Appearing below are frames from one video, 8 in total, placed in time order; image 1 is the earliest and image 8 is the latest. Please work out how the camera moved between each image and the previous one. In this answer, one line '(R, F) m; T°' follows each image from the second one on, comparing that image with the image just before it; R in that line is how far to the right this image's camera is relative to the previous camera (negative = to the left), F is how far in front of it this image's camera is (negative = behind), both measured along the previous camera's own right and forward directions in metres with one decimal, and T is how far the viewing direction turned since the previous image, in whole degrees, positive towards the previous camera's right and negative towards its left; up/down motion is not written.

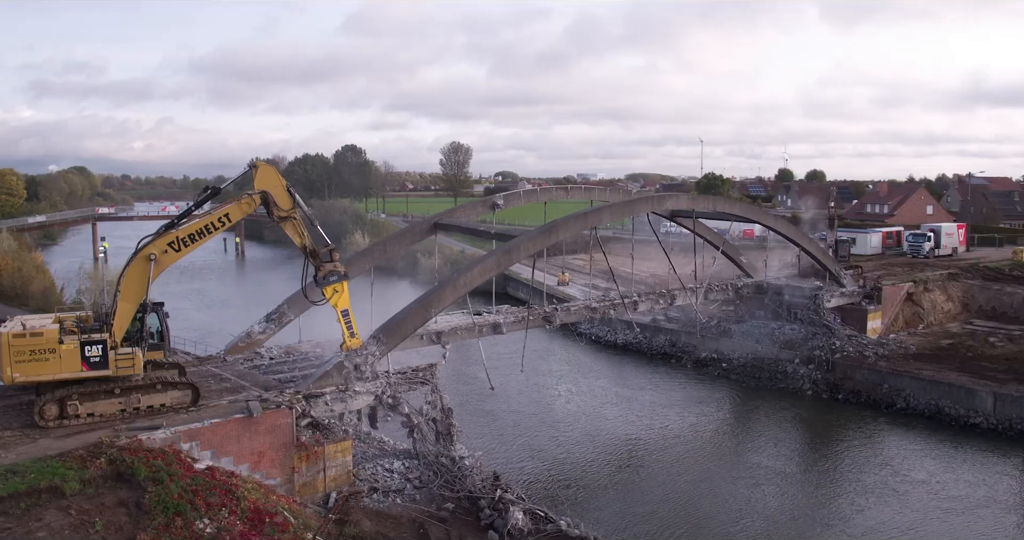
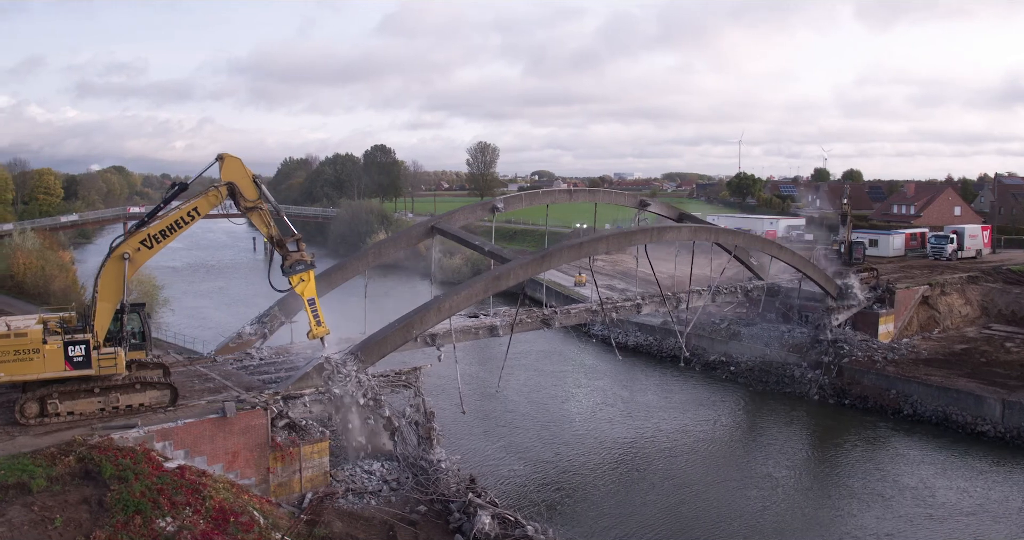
(+0.8, 0.0) m; -2°
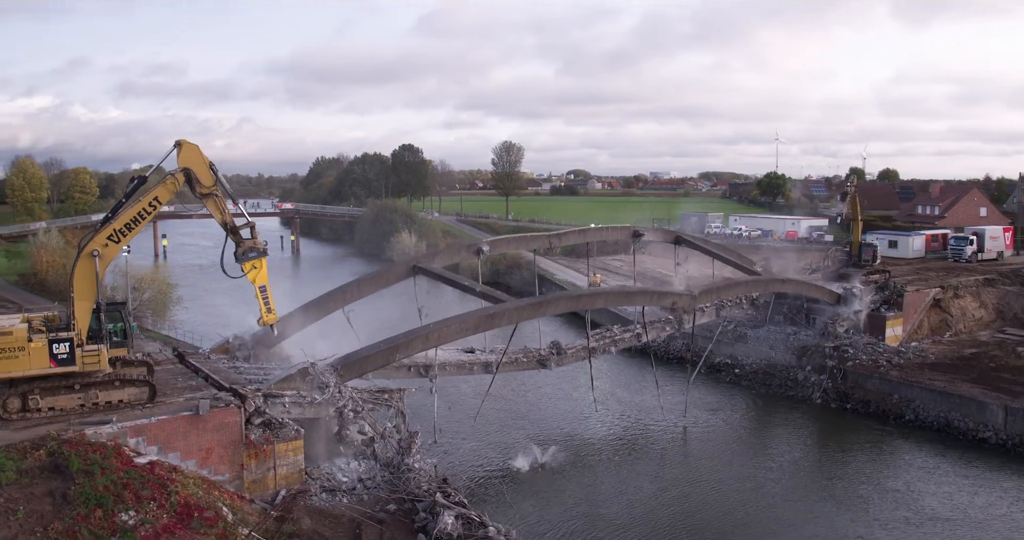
(+0.9, 0.0) m; -2°
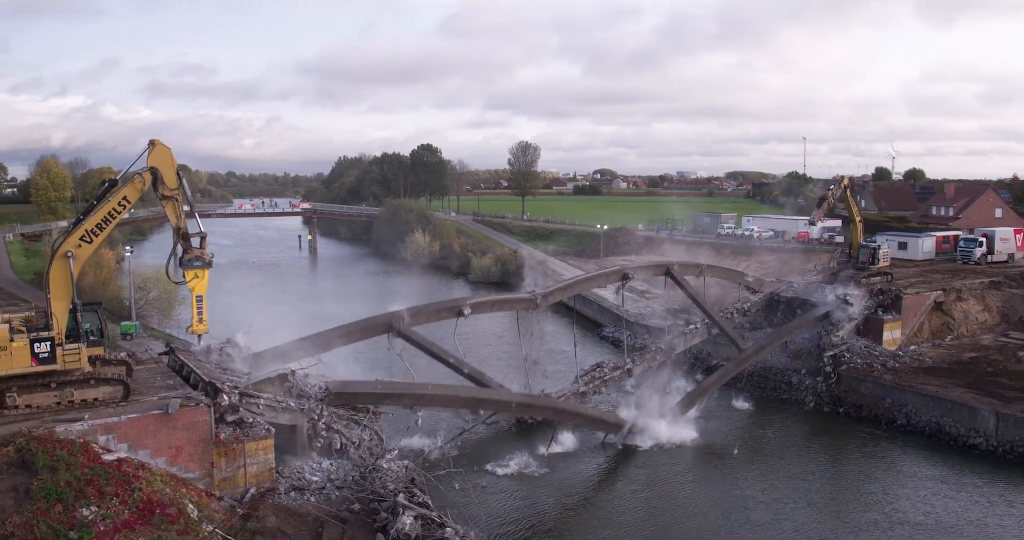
(+0.8, -0.1) m; -2°
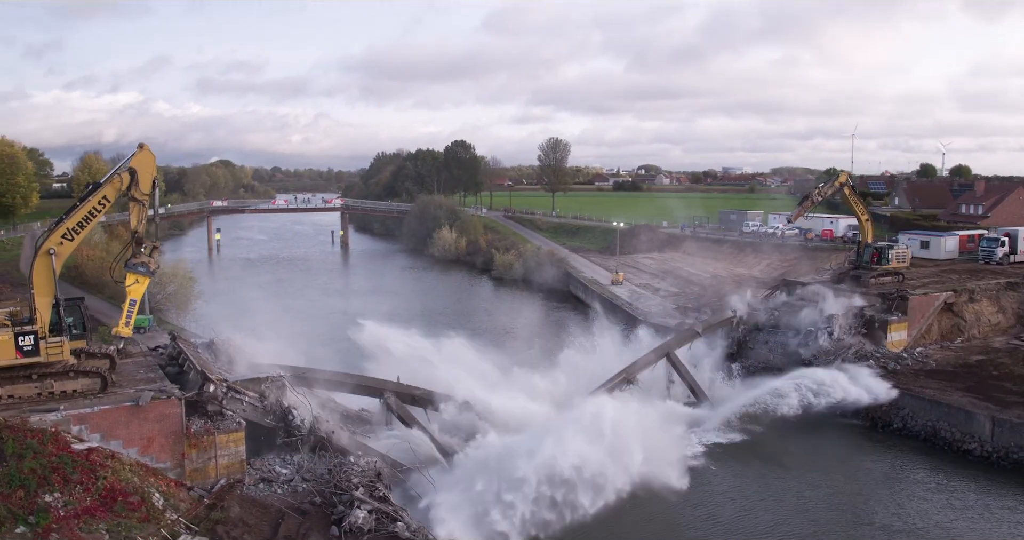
(+1.1, -0.1) m; -3°
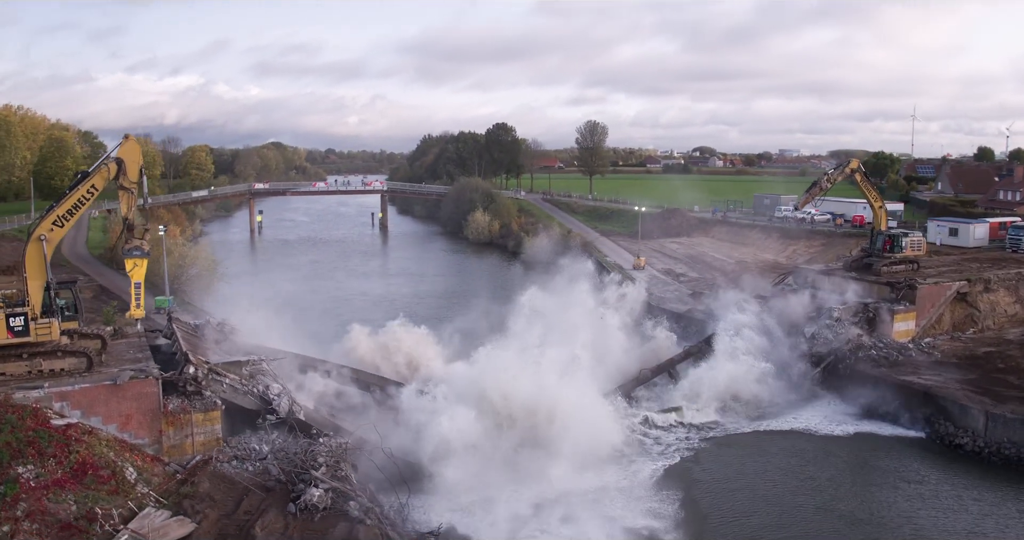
(+1.3, -0.1) m; -3°
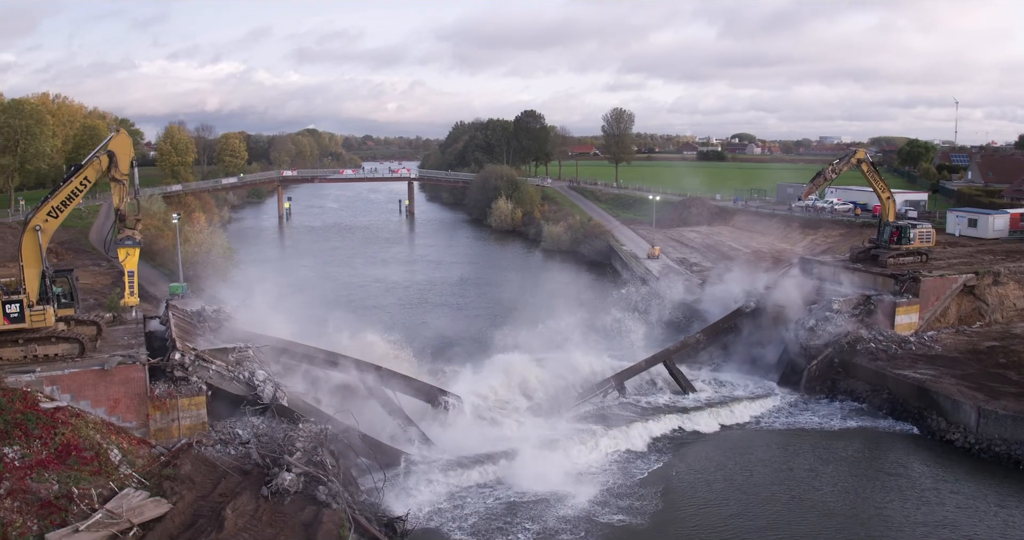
(+0.9, -0.1) m; -2°
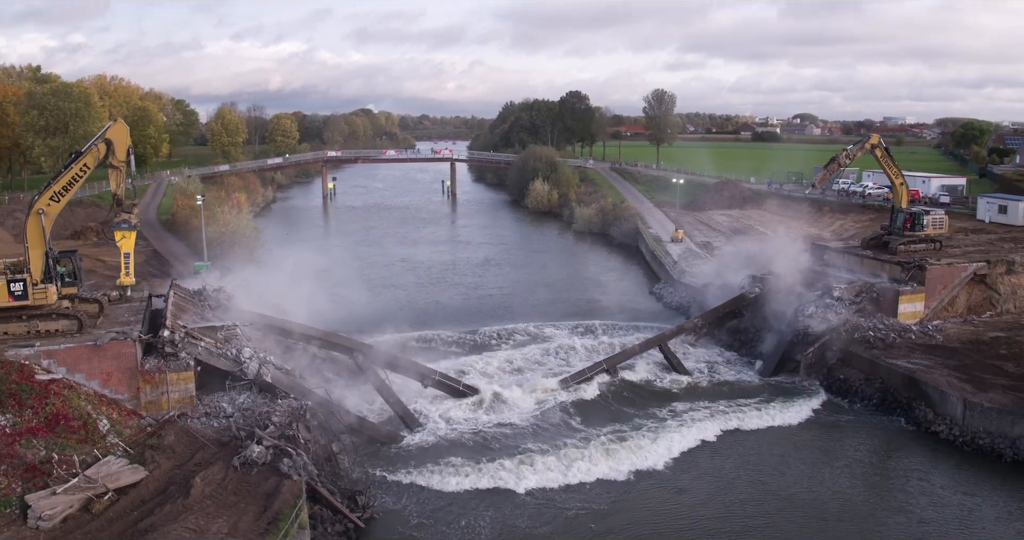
(+1.4, -0.3) m; -4°
